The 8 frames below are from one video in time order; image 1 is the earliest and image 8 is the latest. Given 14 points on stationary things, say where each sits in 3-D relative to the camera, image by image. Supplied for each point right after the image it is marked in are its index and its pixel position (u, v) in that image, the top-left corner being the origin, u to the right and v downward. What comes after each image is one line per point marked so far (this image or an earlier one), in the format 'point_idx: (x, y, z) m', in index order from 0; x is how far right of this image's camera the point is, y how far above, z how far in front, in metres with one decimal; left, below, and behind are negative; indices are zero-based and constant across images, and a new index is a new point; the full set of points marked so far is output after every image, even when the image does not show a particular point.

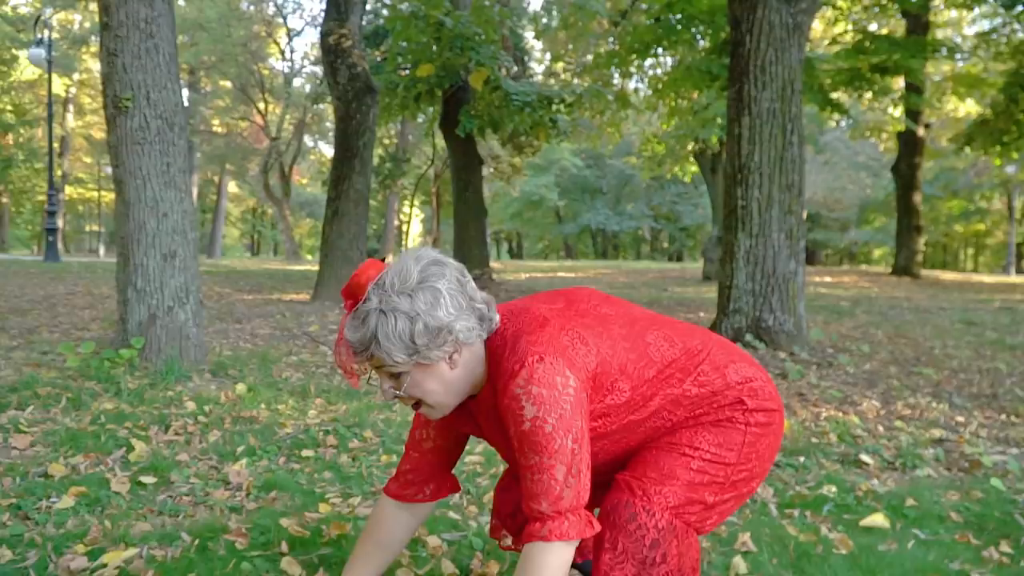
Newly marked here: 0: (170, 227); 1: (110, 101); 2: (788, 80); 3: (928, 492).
0: (-2.3, +0.4, +6.3) m
1: (-2.6, +1.2, +6.1) m
2: (+2.2, +1.6, +7.3) m
3: (+1.6, -0.8, +3.6) m
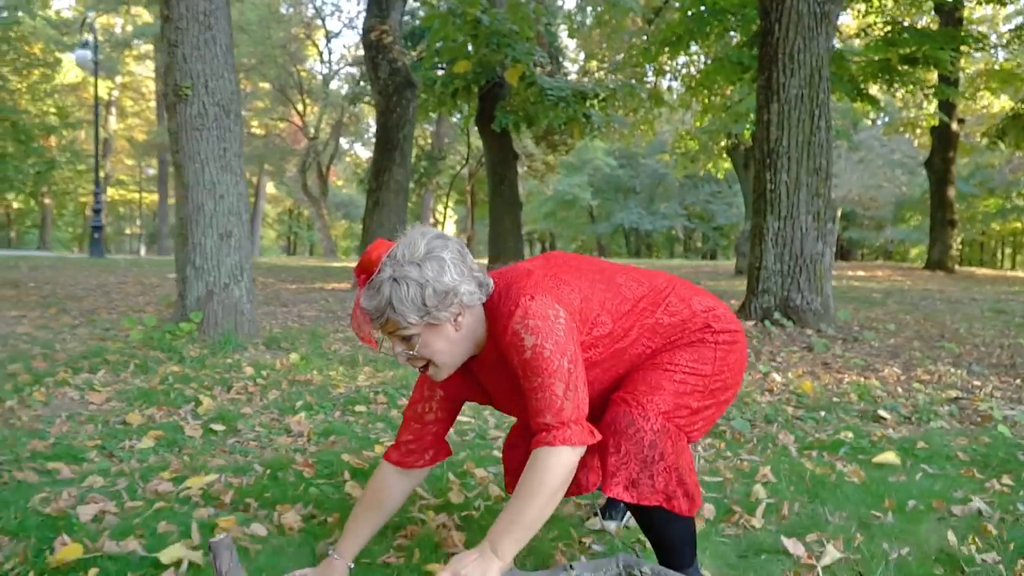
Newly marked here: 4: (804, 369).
0: (-2.0, +0.6, +6.7) m
1: (-2.4, +1.4, +6.5) m
2: (+2.5, +1.8, +7.5) m
3: (+1.8, -0.6, +3.8) m
4: (+1.7, -0.5, +5.6) m
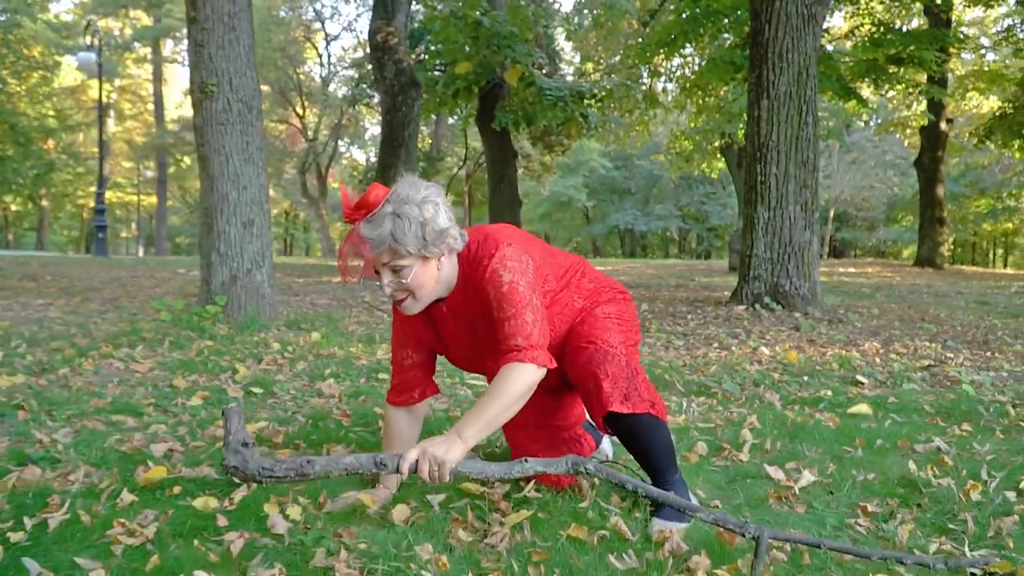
0: (-2.0, +0.7, +7.1) m
1: (-2.3, +1.5, +6.9) m
2: (+2.5, +1.9, +8.0) m
3: (+1.8, -0.5, +4.3) m
4: (+1.8, -0.4, +6.0) m
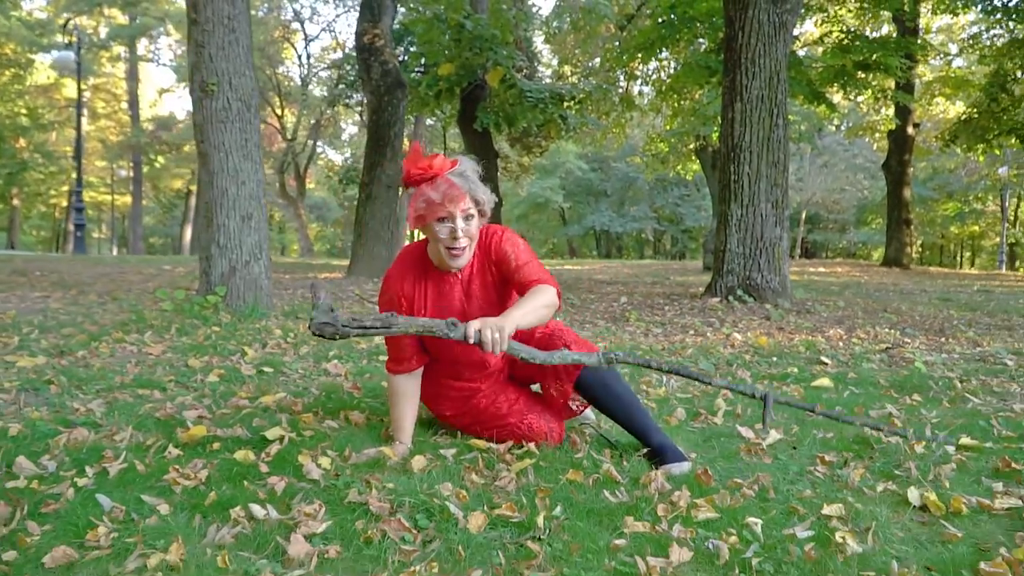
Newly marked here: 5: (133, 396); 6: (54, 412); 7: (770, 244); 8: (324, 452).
0: (-2.1, +0.7, +7.4) m
1: (-2.4, +1.6, +7.2) m
2: (+2.4, +2.0, +8.4) m
3: (+1.8, -0.4, +4.7) m
4: (+1.7, -0.3, +6.4) m
5: (-1.6, -0.5, +4.1) m
6: (-1.8, -0.5, +3.7) m
7: (+2.3, +0.4, +8.5) m
8: (-0.6, -0.5, +3.1) m
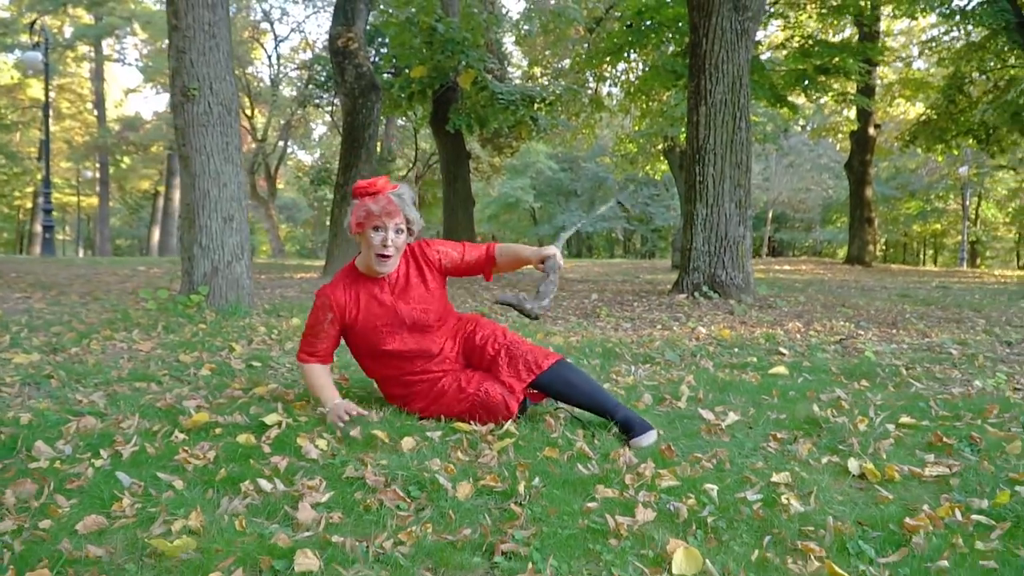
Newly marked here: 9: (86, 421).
0: (-2.3, +0.8, +7.6) m
1: (-2.6, +1.6, +7.4) m
2: (+2.1, +2.0, +8.8) m
3: (+1.7, -0.4, +5.0) m
4: (+1.5, -0.3, +6.7) m
5: (-1.7, -0.5, +4.3) m
6: (-1.9, -0.5, +3.9) m
7: (+2.1, +0.4, +8.8) m
8: (-0.7, -0.5, +3.3) m
9: (-1.6, -0.5, +3.6) m
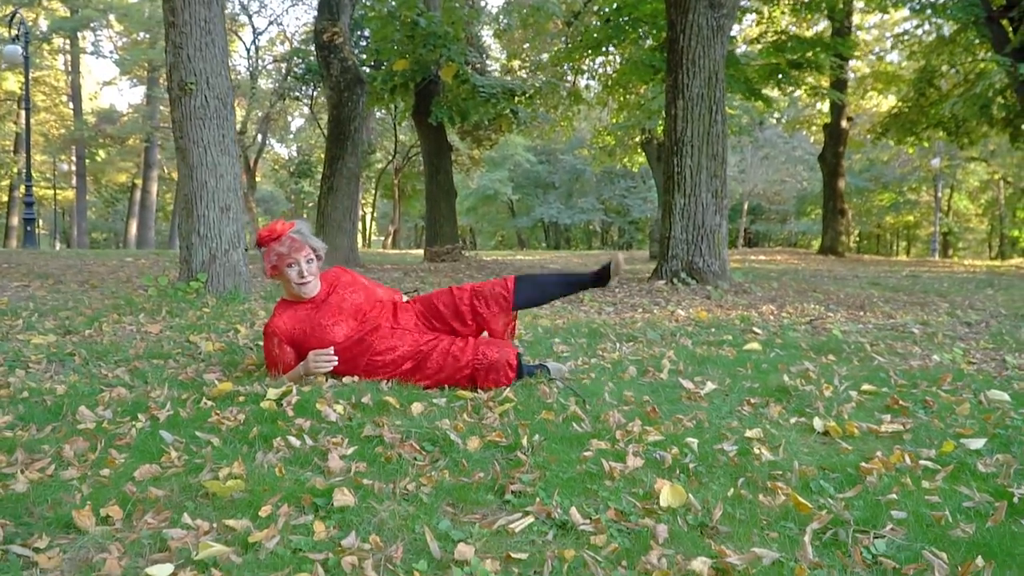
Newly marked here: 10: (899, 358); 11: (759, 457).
0: (-2.4, +0.9, +7.9) m
1: (-2.7, +1.7, +7.7) m
2: (+2.0, +2.1, +9.1) m
3: (+1.6, -0.3, +5.4) m
4: (+1.5, -0.2, +7.1) m
5: (-1.8, -0.4, +4.6) m
6: (-1.9, -0.4, +4.2) m
7: (+2.0, +0.6, +9.2) m
8: (-0.7, -0.4, +3.7) m
9: (-1.6, -0.4, +3.9) m
10: (+2.0, -0.4, +4.9) m
11: (+0.8, -0.5, +2.9) m
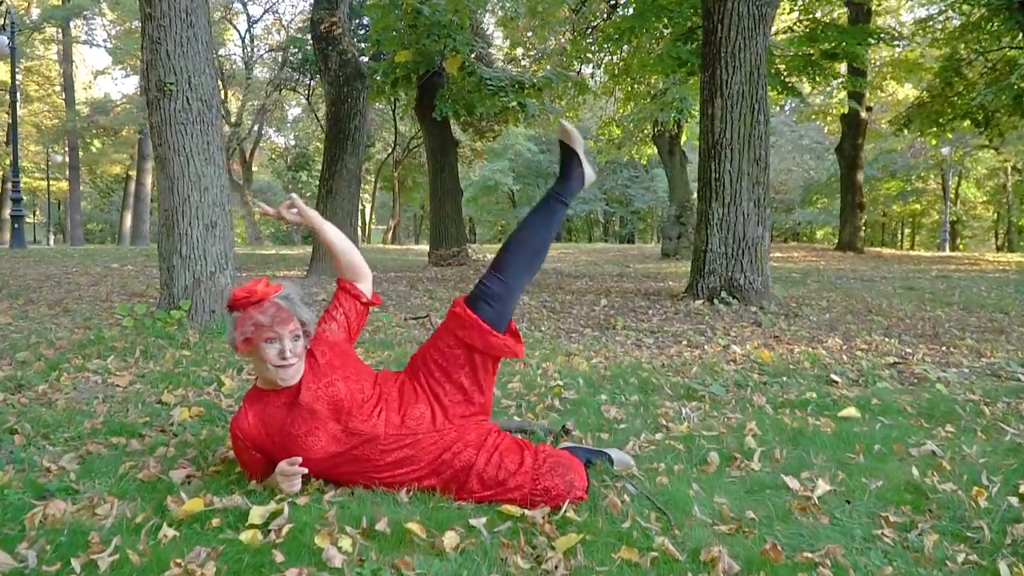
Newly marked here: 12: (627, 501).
0: (-2.2, +0.7, +6.9) m
1: (-2.6, +1.5, +6.7) m
2: (+2.1, +2.0, +8.2) m
3: (+1.8, -0.5, +4.5) m
4: (+1.6, -0.4, +6.2) m
5: (-1.6, -0.6, +3.7) m
6: (-1.7, -0.7, +3.3) m
7: (+2.1, +0.4, +8.3) m
8: (-0.5, -0.7, +2.7) m
9: (-1.4, -0.7, +2.9) m
10: (+2.2, -0.6, +4.0) m
11: (+1.0, -0.8, +2.0) m
12: (+0.4, -0.7, +3.0) m
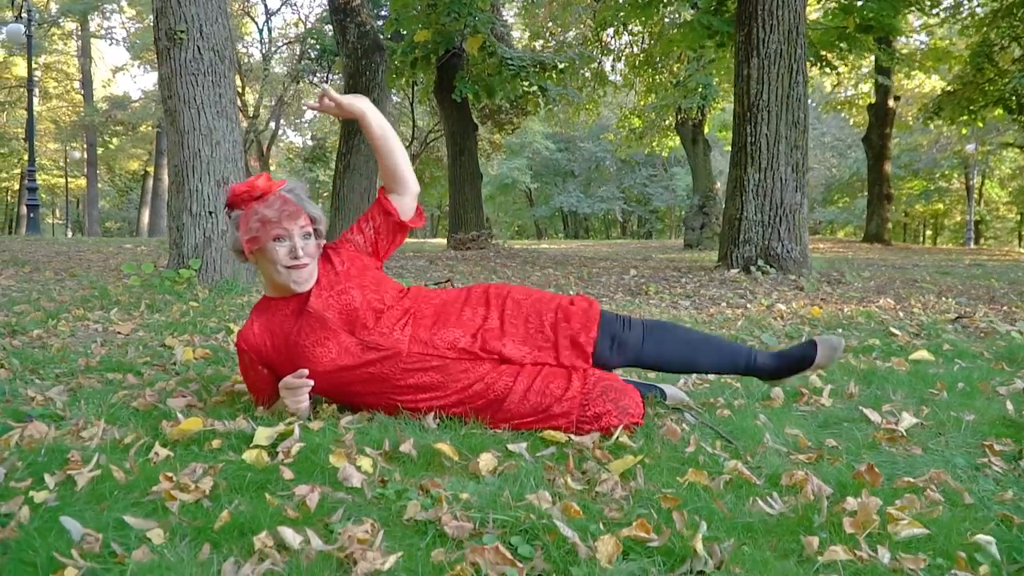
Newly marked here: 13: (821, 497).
0: (-2.1, +0.9, +6.6) m
1: (-2.4, +1.7, +6.4) m
2: (+2.4, +2.2, +7.8) m
3: (+1.9, -0.2, +4.1) m
4: (+1.8, -0.1, +5.8) m
5: (-1.5, -0.3, +3.3) m
6: (-1.6, -0.4, +3.0) m
7: (+2.3, +0.6, +7.9) m
8: (-0.4, -0.4, +2.4) m
9: (-1.3, -0.4, +2.6) m
10: (+2.3, -0.3, +3.6) m
11: (+1.1, -0.5, +1.6) m
12: (+0.5, -0.4, +2.6) m
13: (+0.7, -0.5, +2.0) m
